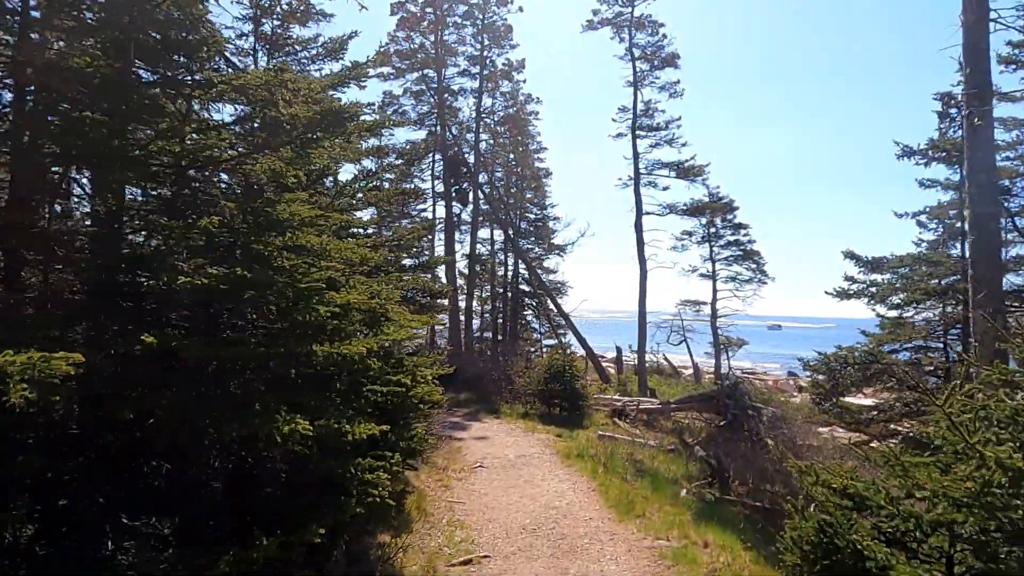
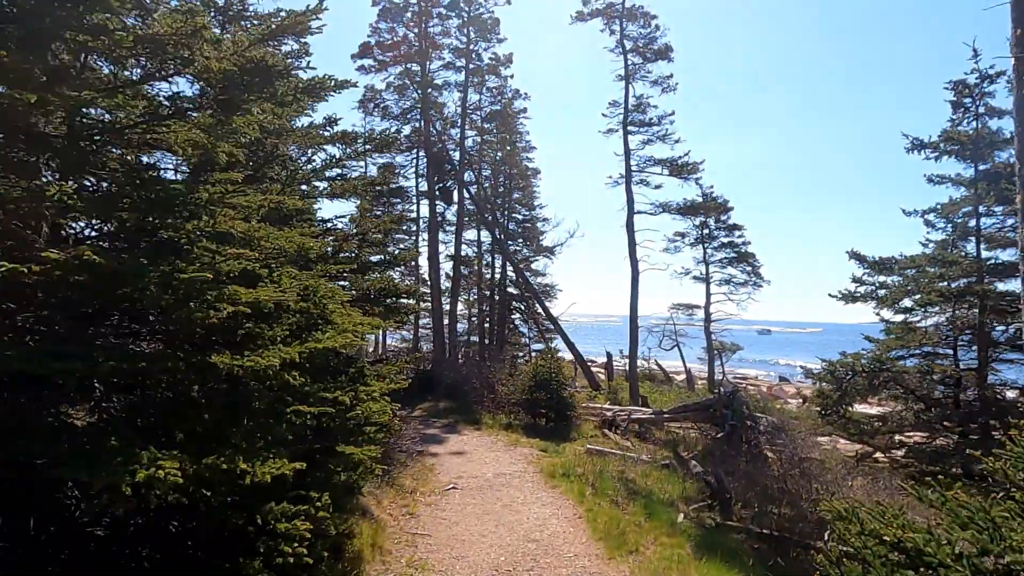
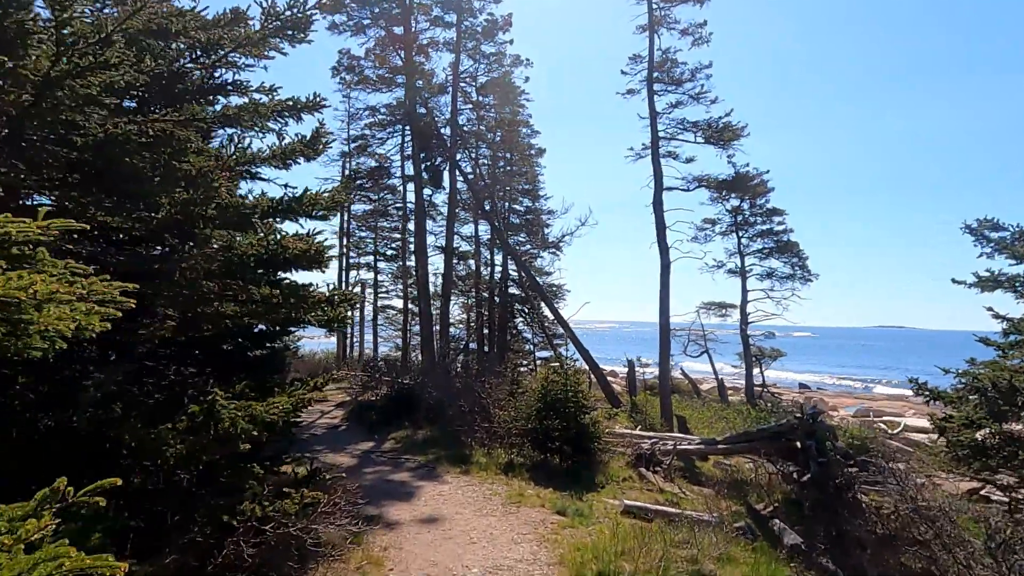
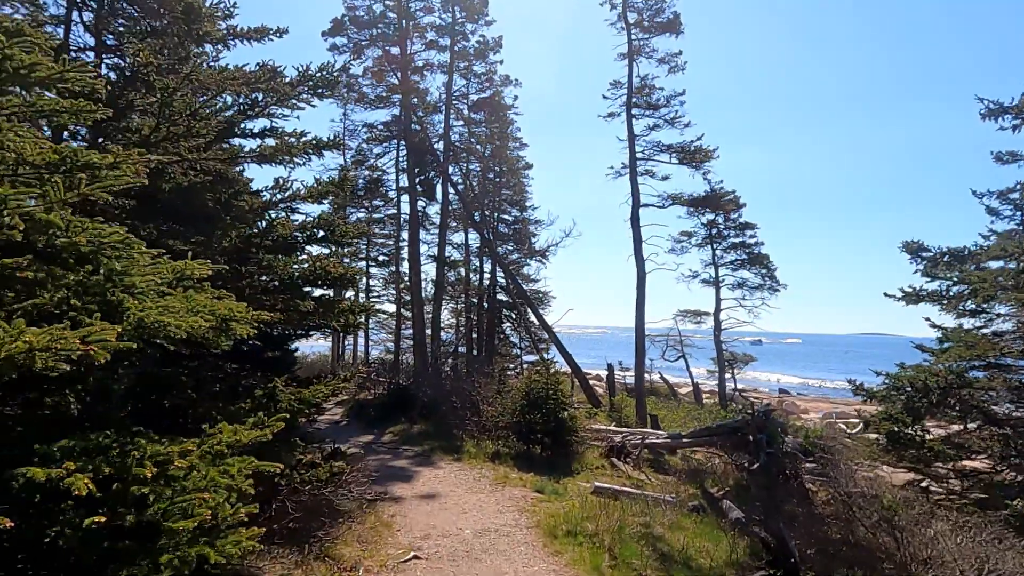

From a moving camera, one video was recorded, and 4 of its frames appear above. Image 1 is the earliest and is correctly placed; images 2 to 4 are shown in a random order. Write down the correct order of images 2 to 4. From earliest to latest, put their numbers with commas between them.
2, 4, 3
